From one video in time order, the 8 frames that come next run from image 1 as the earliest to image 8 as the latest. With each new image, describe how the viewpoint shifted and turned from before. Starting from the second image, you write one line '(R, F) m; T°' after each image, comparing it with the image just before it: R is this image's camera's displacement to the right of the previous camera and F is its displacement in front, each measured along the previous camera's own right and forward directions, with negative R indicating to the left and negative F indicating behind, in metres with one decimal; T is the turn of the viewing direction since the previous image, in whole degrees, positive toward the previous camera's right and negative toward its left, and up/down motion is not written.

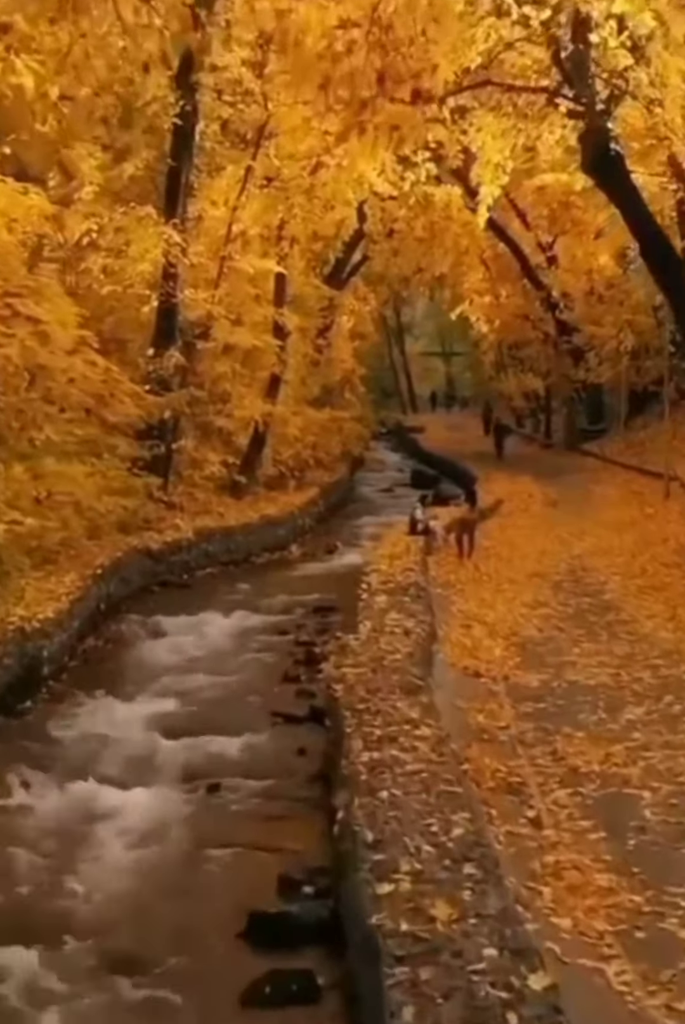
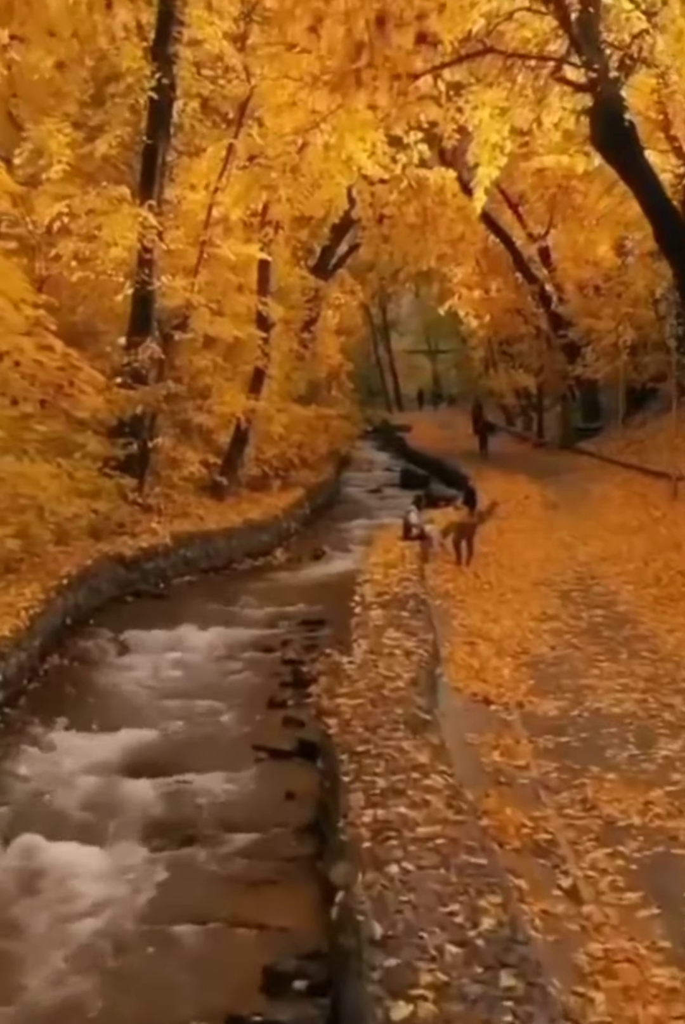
(-0.1, +1.5) m; +1°
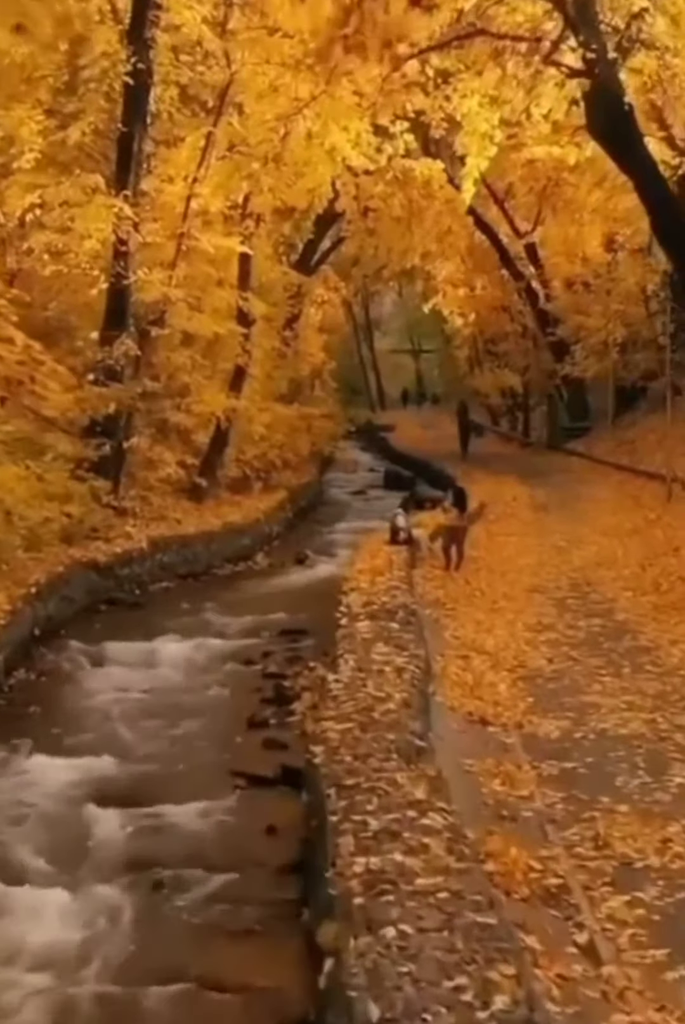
(0.0, +0.9) m; +1°
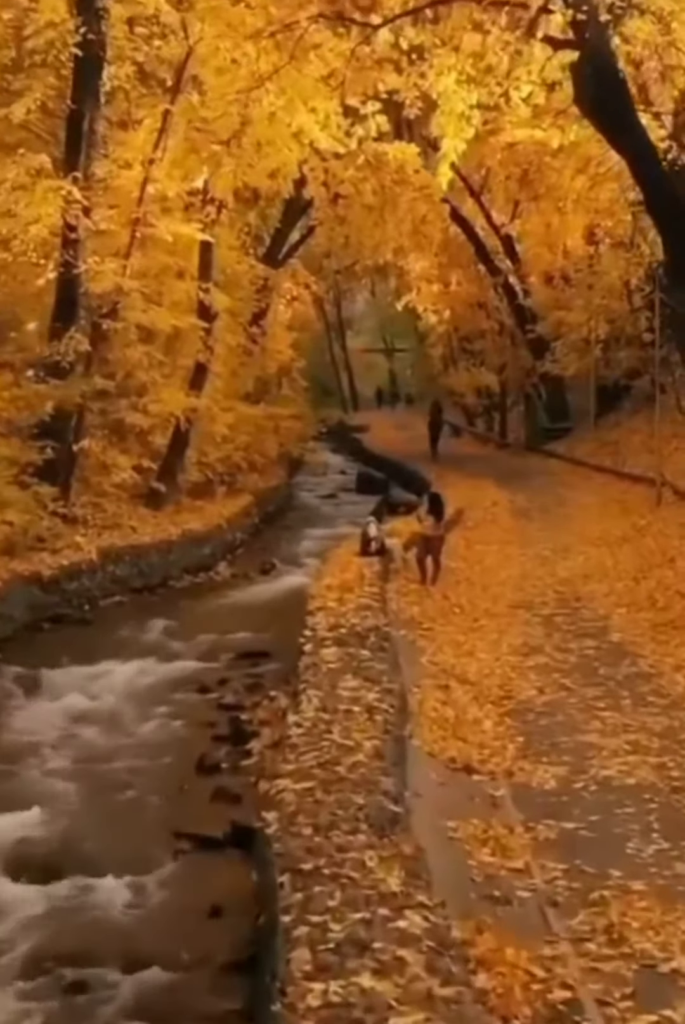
(+0.1, +1.5) m; +1°
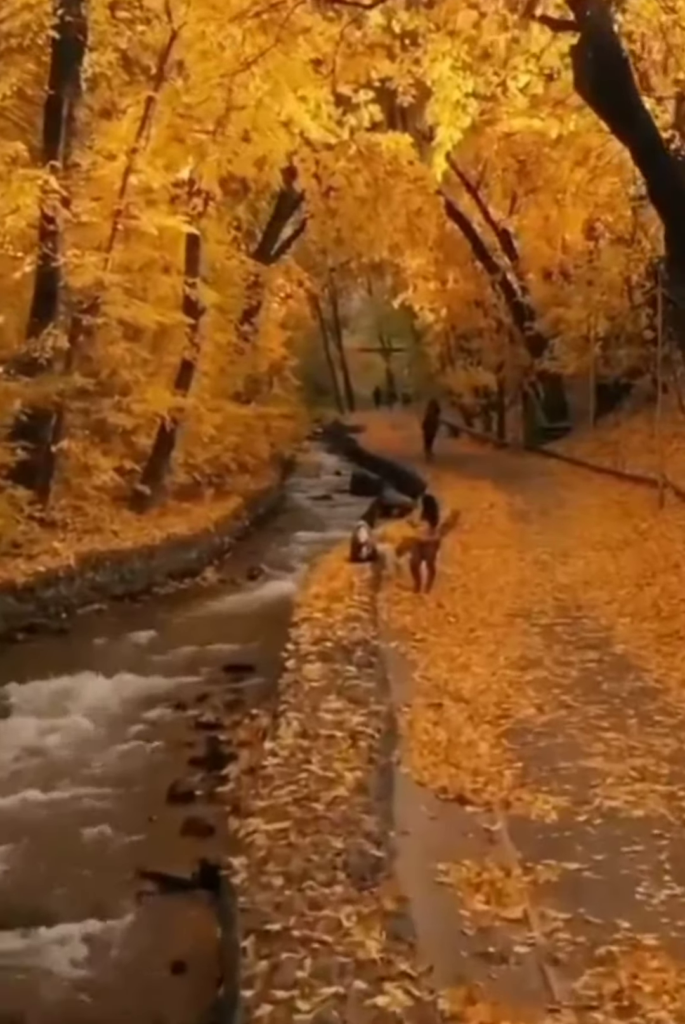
(+0.1, +0.8) m; 0°
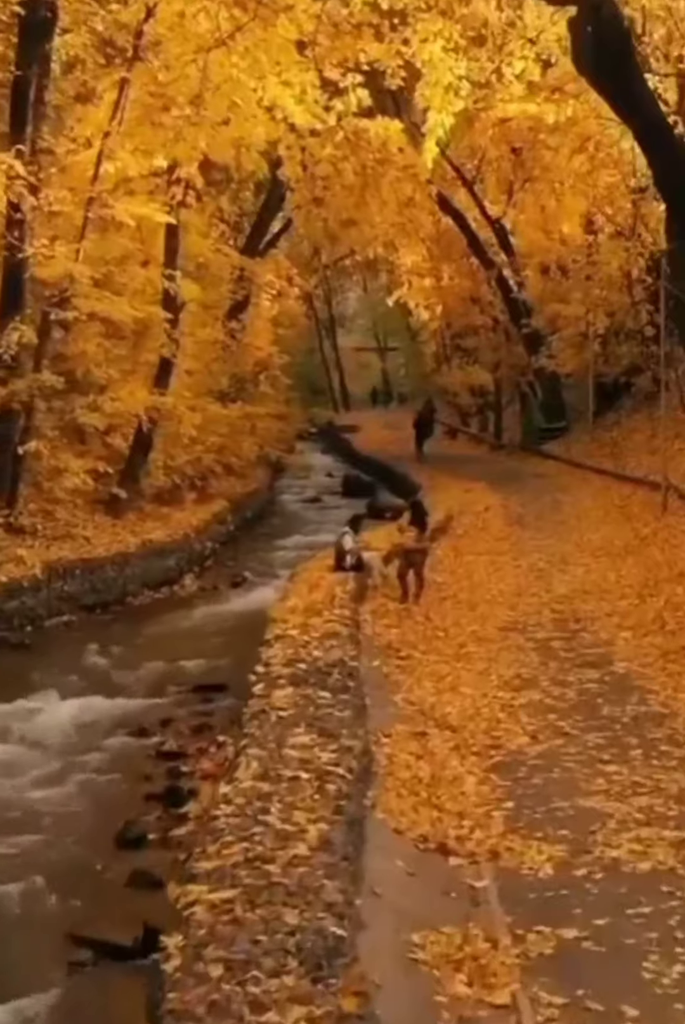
(+0.2, +1.0) m; 0°
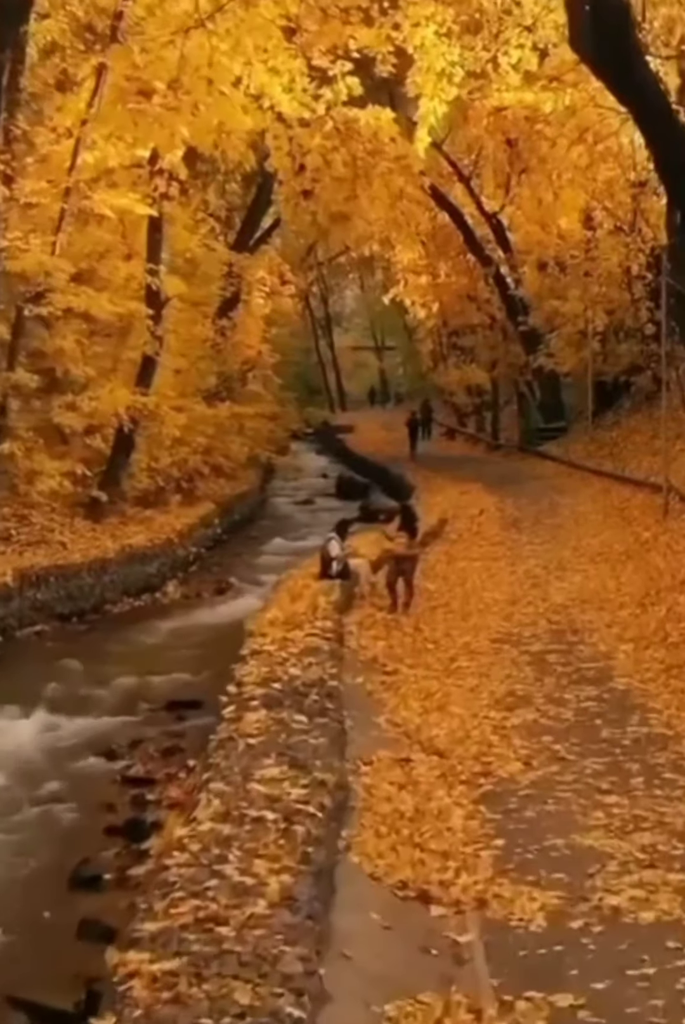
(+0.2, +0.8) m; 0°
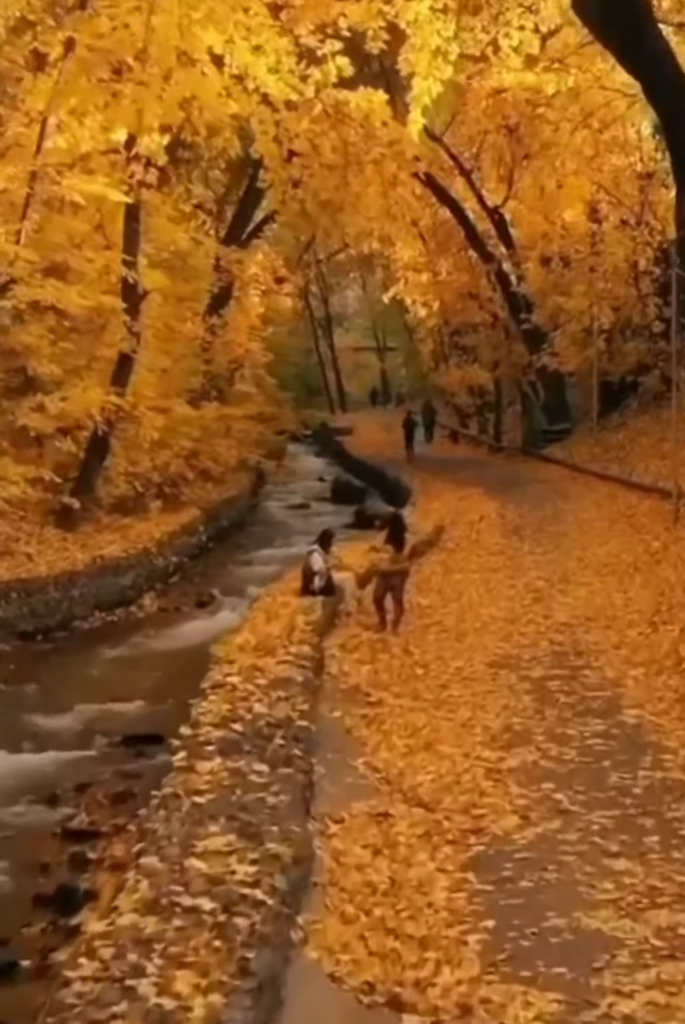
(+0.2, +1.2) m; 0°
